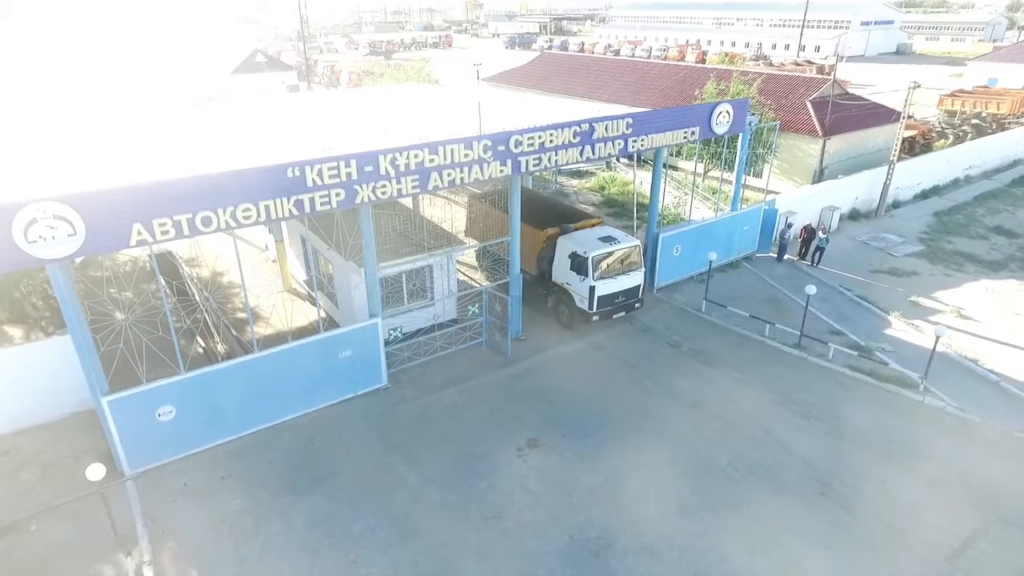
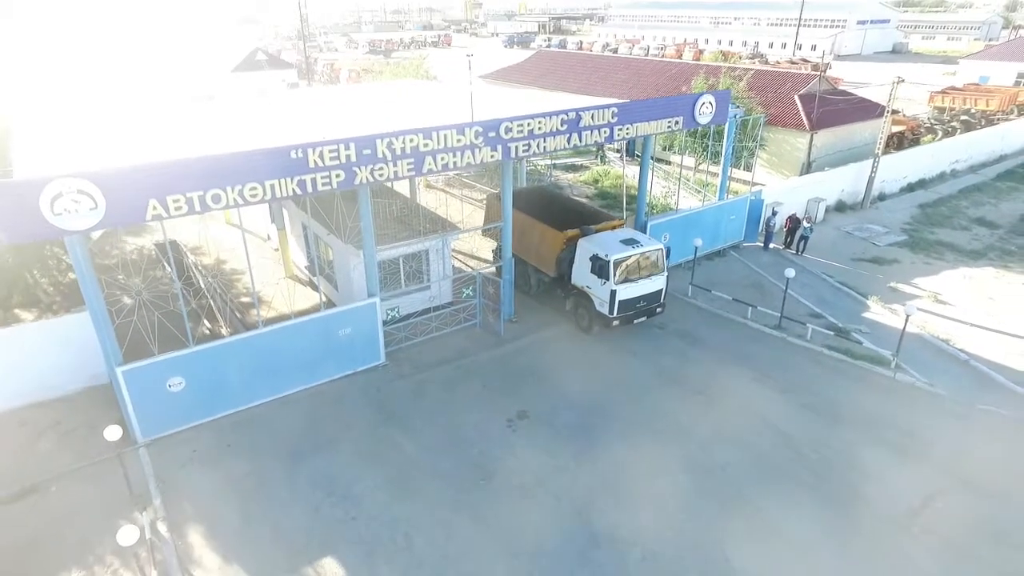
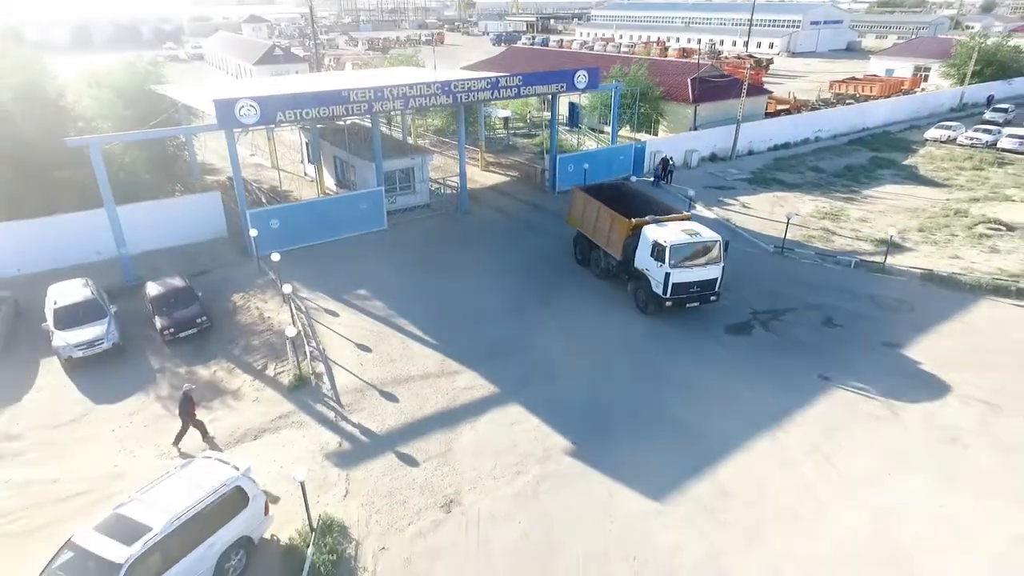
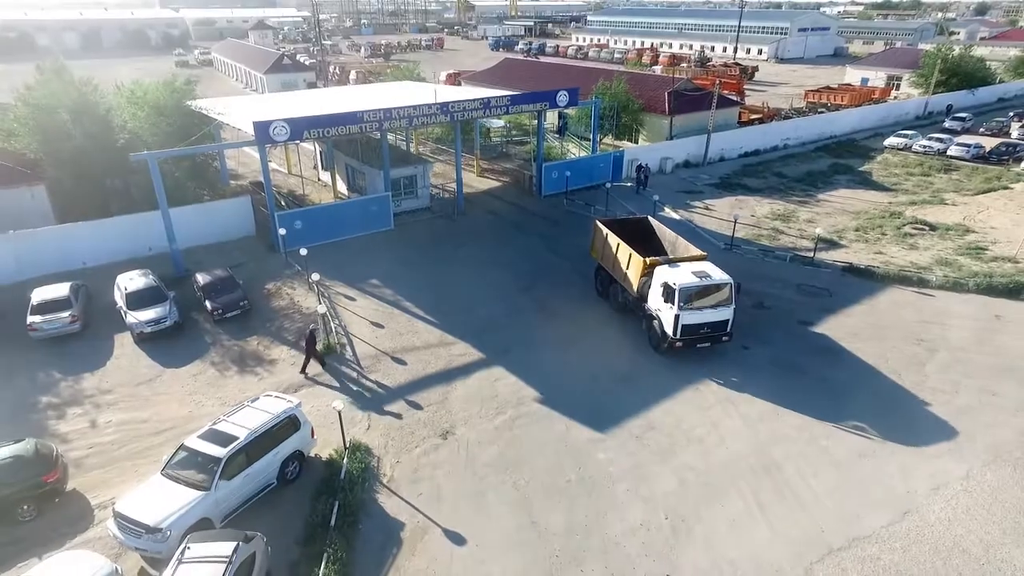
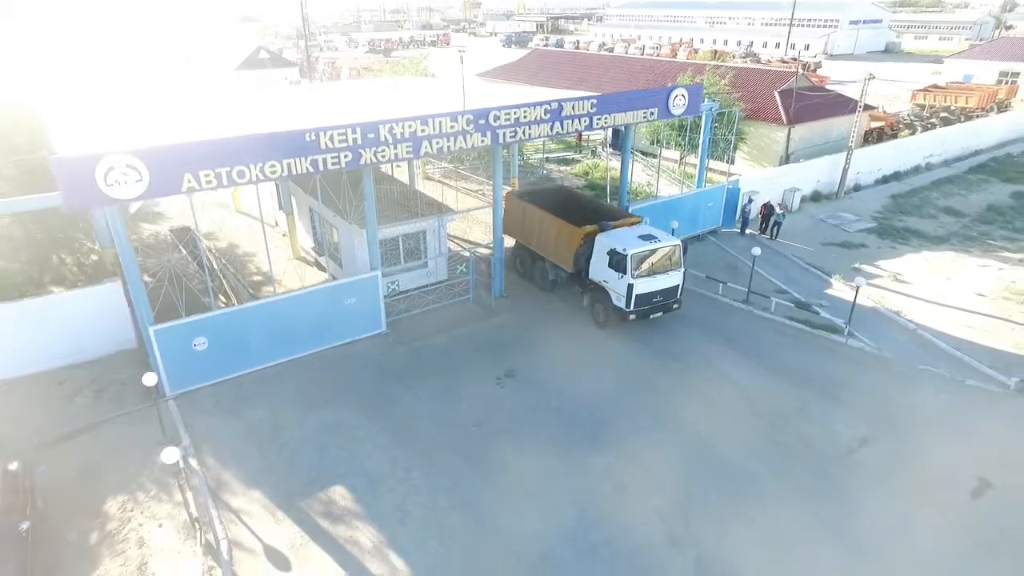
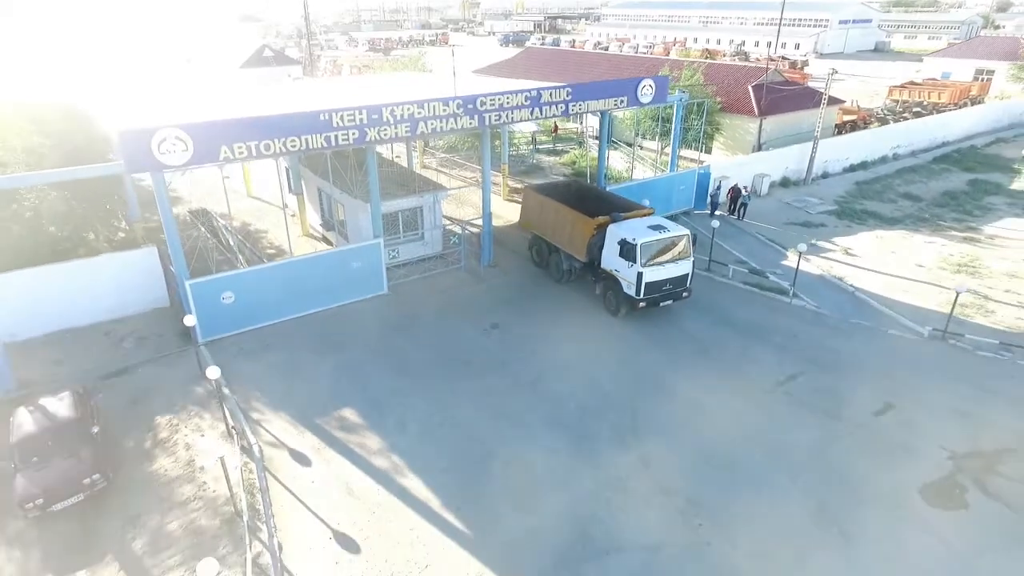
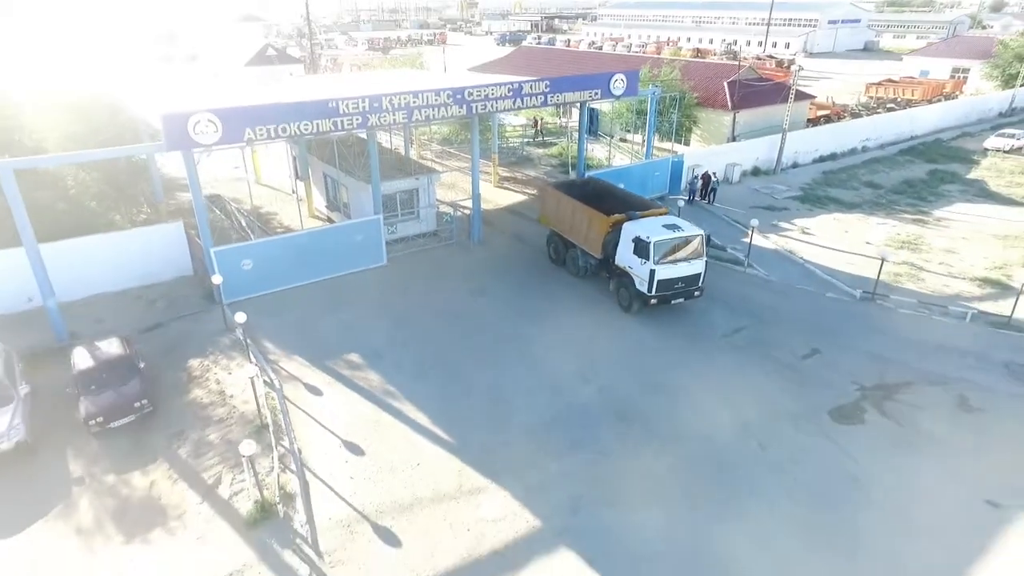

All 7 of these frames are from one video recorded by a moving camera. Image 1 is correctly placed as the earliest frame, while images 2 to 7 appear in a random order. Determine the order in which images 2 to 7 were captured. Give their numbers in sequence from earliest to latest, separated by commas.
2, 5, 6, 7, 3, 4
